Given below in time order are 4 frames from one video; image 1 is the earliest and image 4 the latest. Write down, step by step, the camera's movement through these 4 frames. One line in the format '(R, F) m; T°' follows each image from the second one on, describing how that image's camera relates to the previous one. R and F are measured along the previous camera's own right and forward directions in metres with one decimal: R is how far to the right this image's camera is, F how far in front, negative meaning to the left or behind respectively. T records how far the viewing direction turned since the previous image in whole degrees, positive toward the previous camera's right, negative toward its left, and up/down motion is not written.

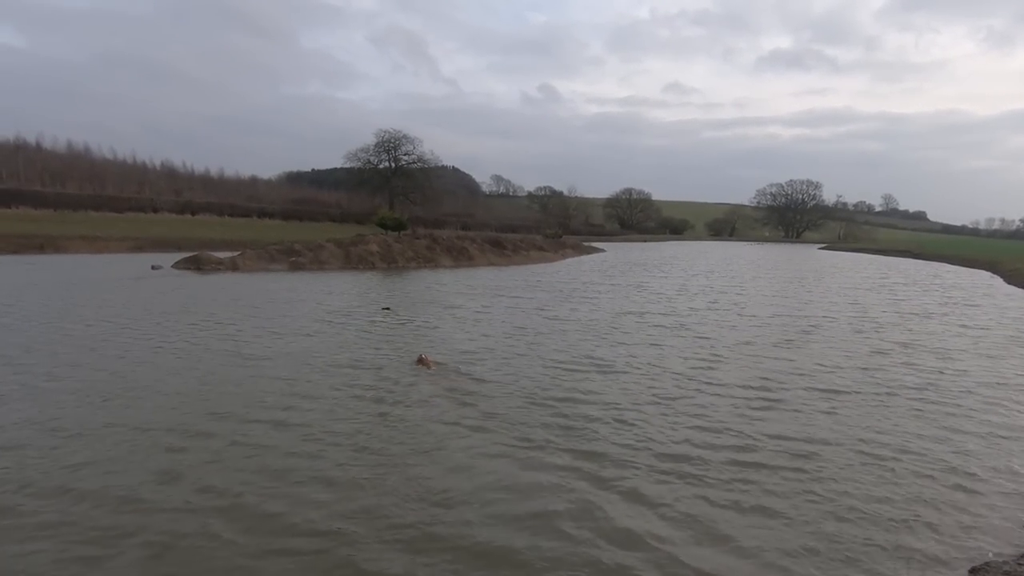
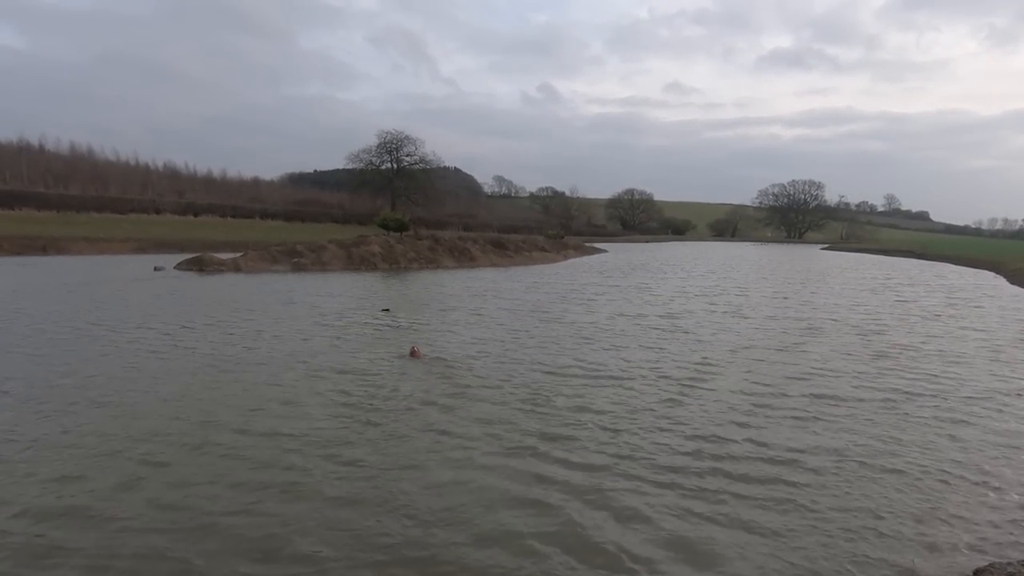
(+1.2, +1.9) m; 0°
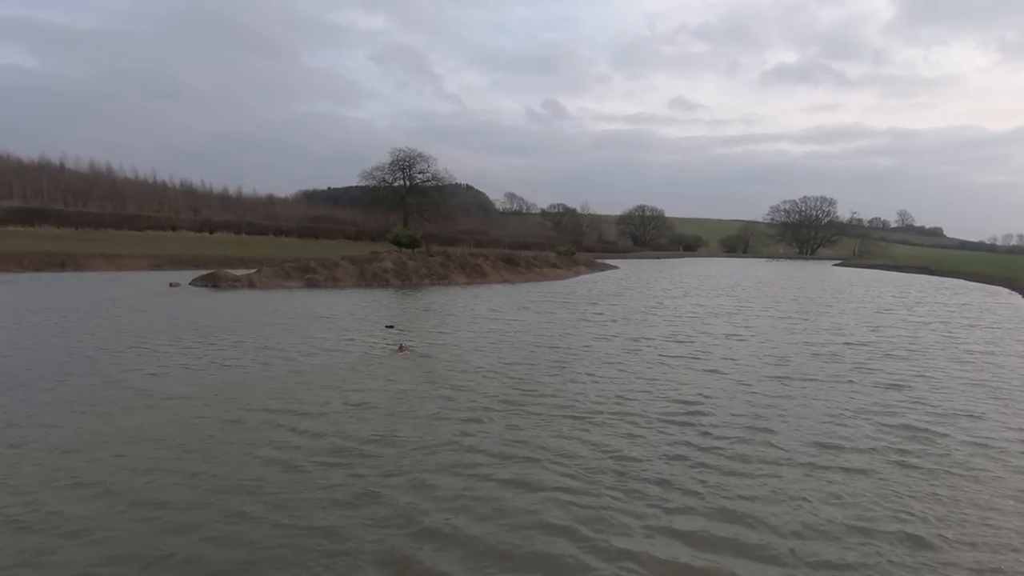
(+0.4, +0.4) m; -1°
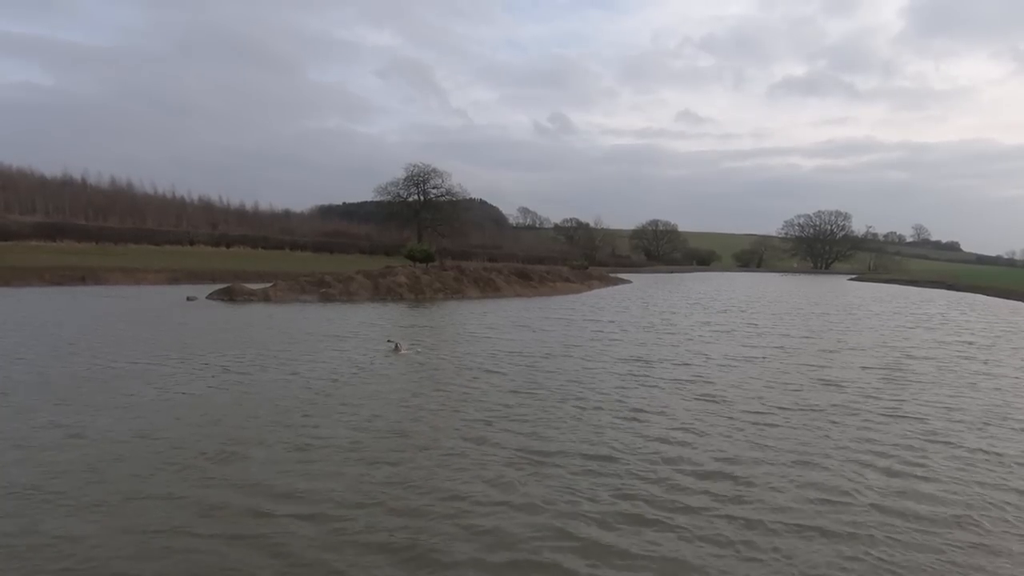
(+0.4, +0.4) m; -1°
